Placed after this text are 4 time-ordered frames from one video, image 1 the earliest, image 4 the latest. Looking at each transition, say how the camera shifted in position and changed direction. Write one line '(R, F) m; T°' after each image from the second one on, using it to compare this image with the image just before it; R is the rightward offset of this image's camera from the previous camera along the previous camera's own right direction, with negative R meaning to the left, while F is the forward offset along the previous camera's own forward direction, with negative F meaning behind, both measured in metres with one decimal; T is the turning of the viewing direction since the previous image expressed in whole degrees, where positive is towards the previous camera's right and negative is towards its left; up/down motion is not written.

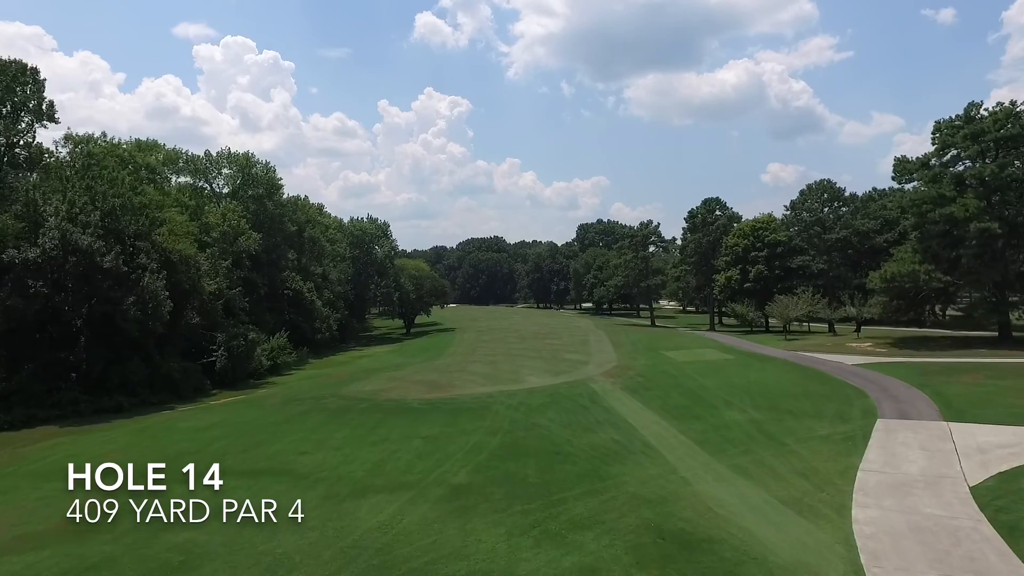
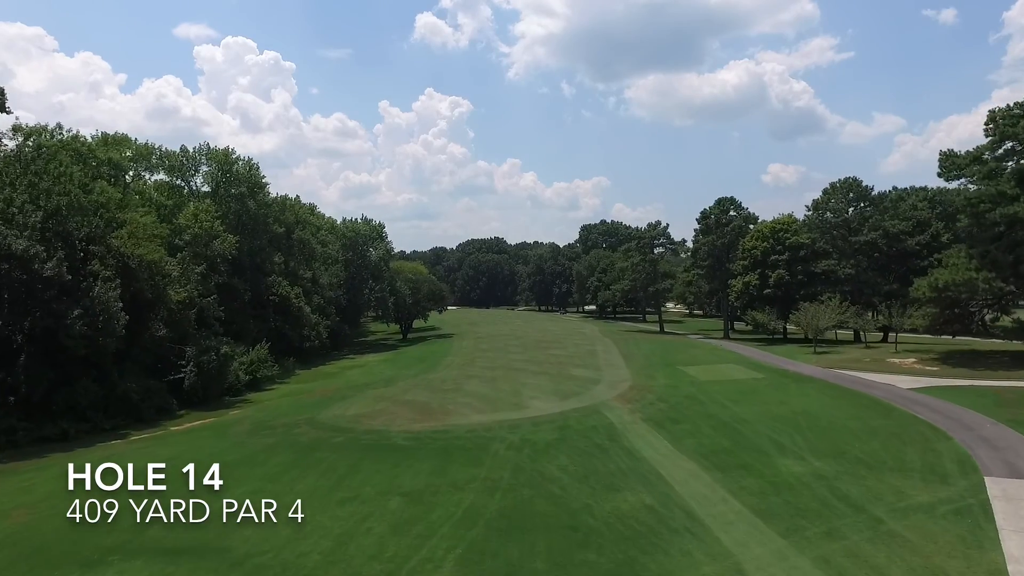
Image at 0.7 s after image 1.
(0.0, +3.2) m; 0°
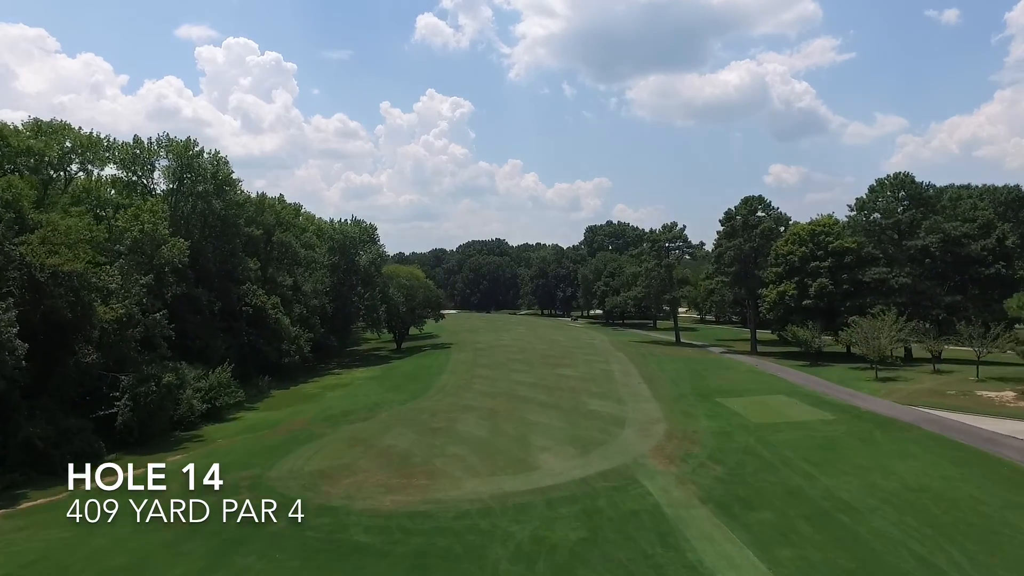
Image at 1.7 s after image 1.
(-0.1, +5.2) m; 0°
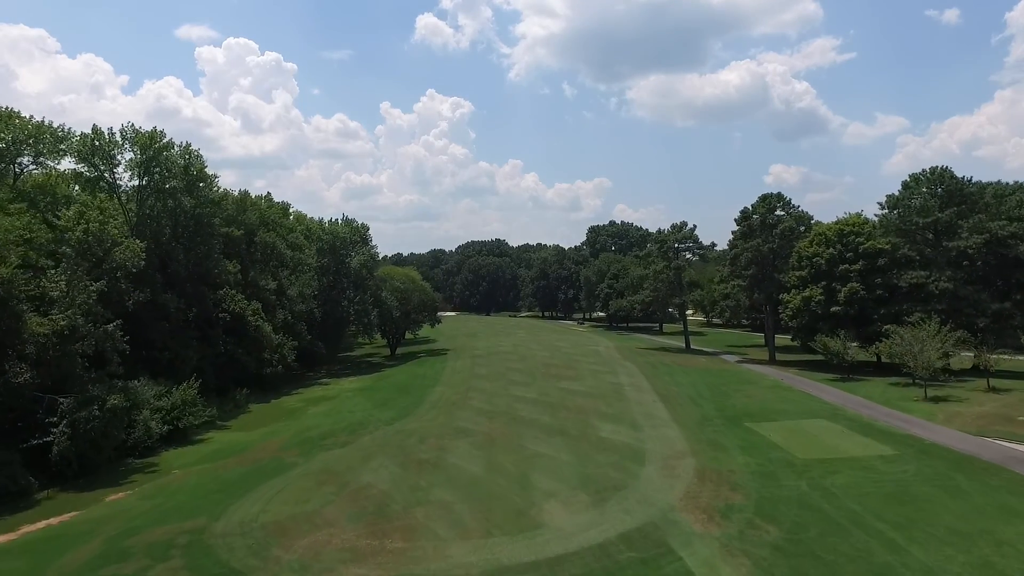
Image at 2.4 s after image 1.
(0.0, +3.3) m; 0°
